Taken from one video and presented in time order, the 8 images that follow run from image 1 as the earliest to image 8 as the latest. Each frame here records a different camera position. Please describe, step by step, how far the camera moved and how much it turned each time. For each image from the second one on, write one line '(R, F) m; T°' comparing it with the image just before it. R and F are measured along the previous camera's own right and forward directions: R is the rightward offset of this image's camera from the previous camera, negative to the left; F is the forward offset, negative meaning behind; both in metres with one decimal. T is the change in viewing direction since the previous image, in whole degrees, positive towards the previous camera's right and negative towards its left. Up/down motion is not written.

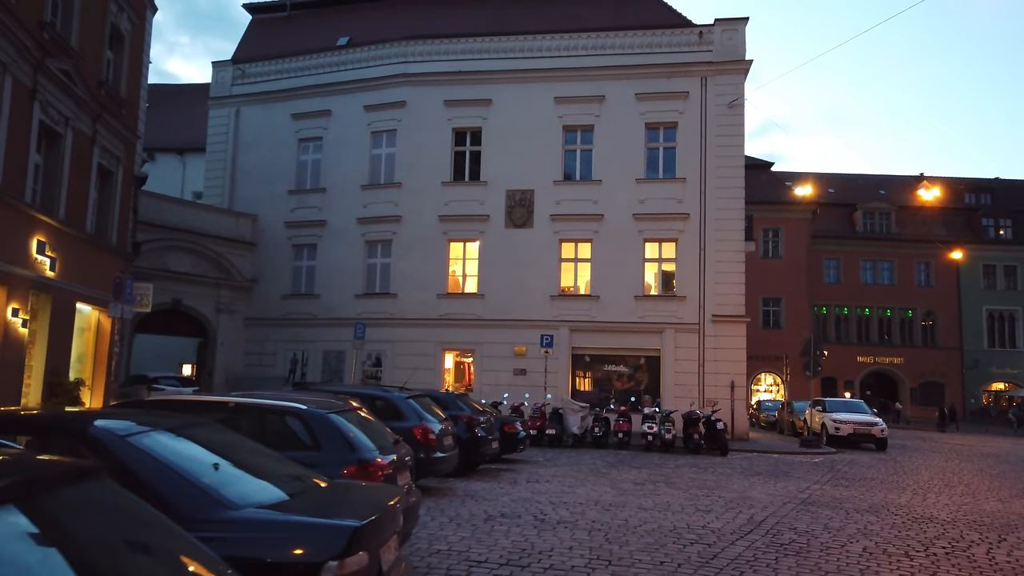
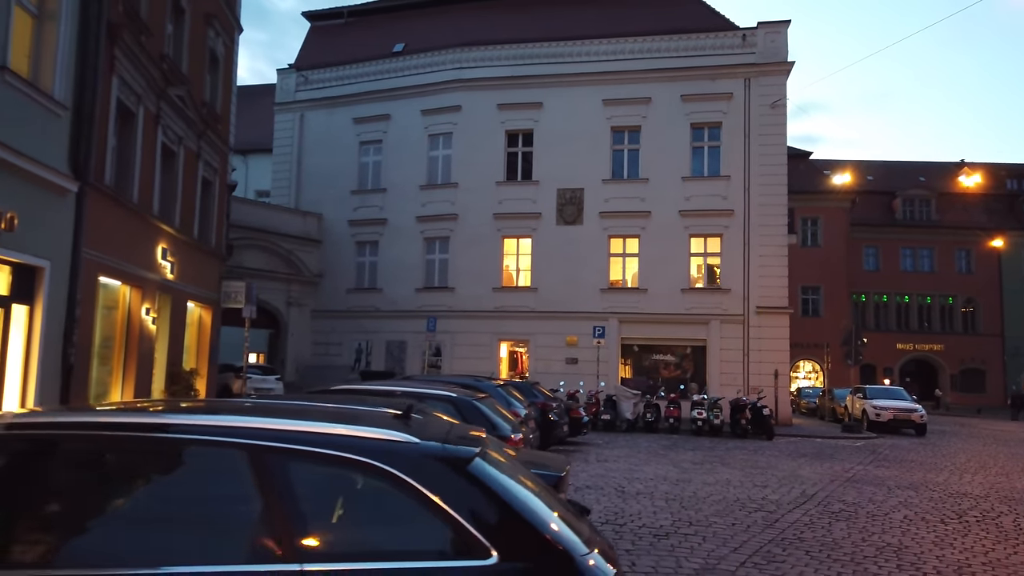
(-0.8, -1.6) m; -2°
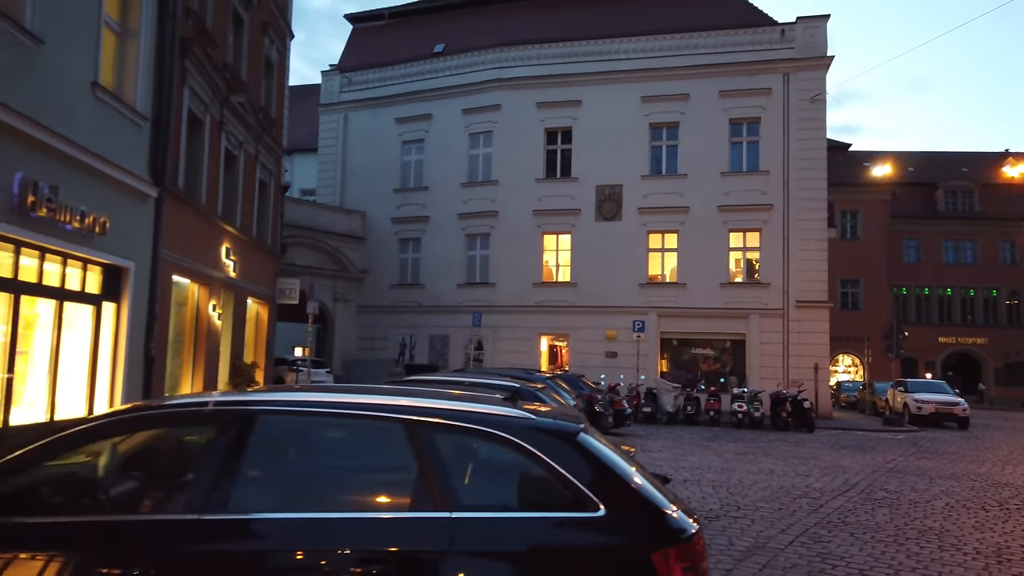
(-0.3, -0.6) m; -2°
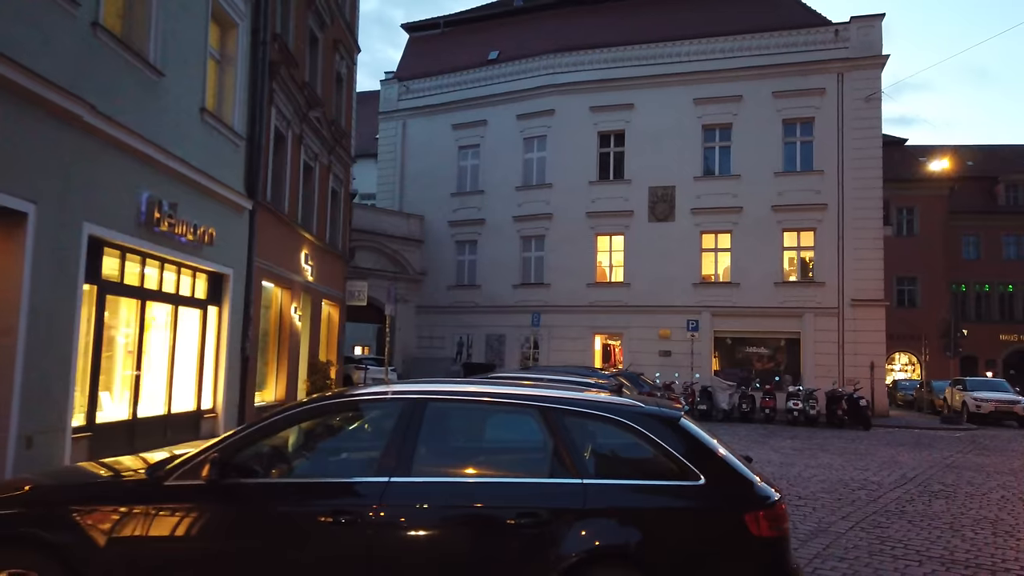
(-0.4, -0.9) m; -3°
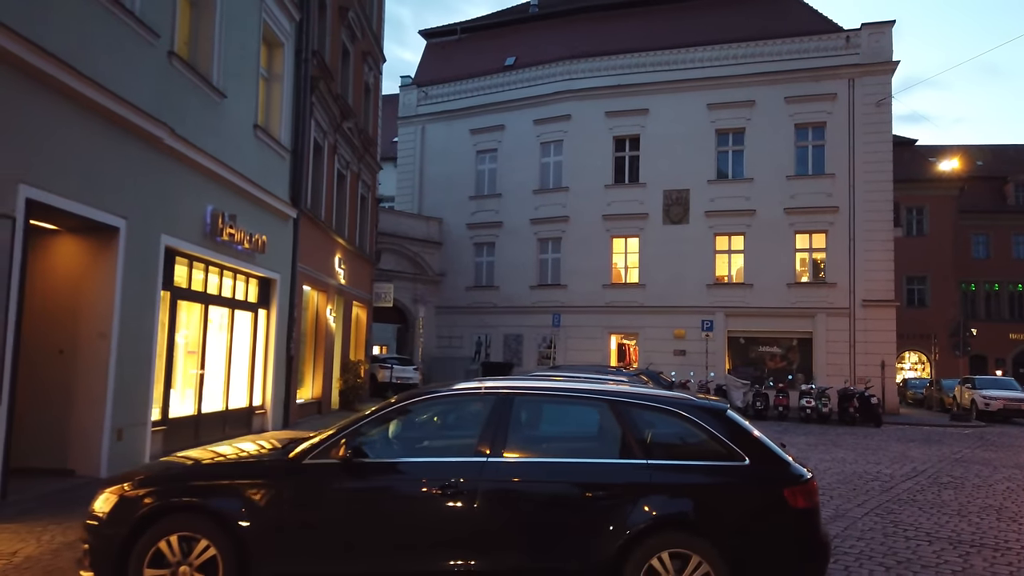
(-0.4, -0.8) m; -1°
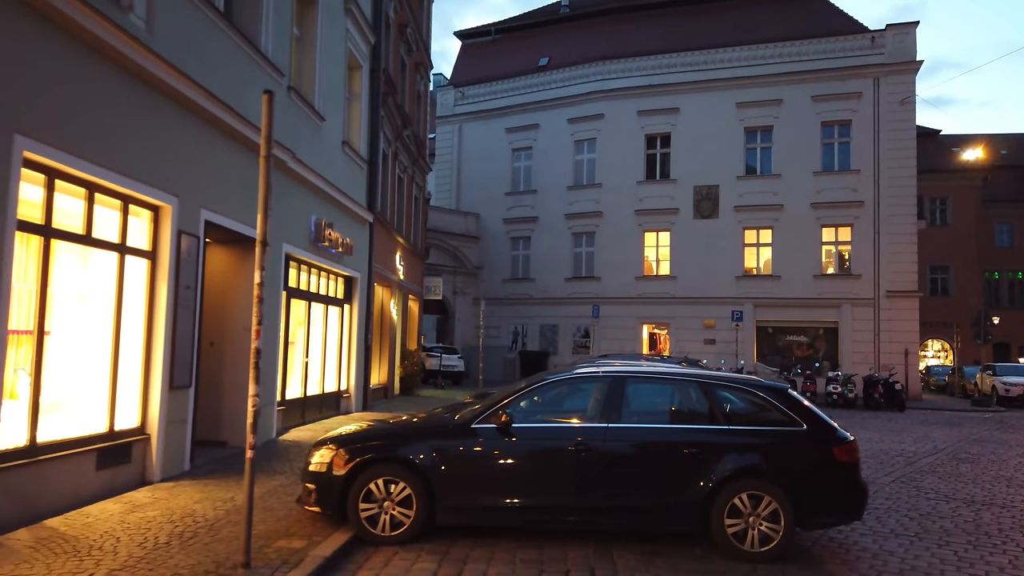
(-0.8, -1.6) m; -1°
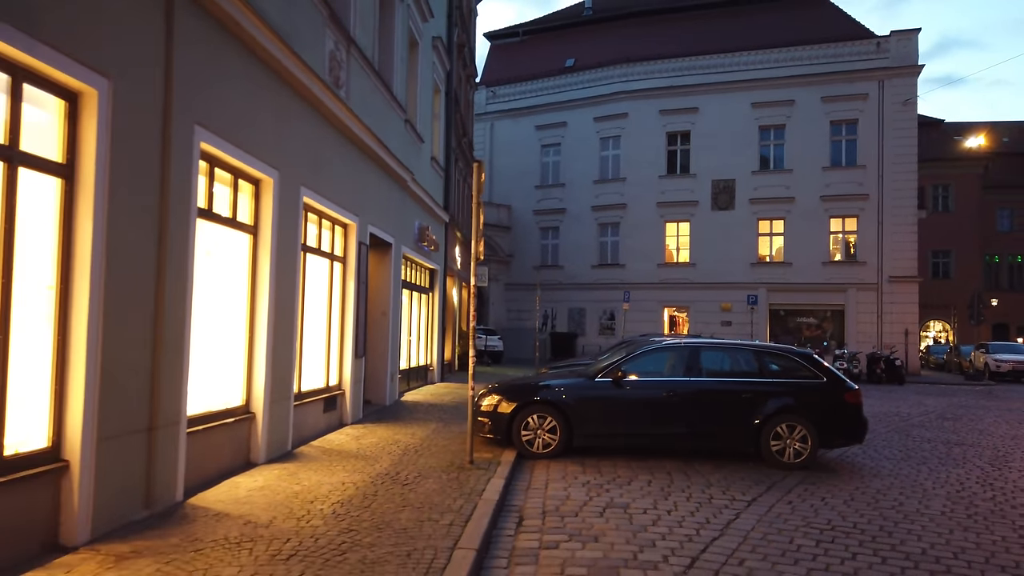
(-1.3, -2.9) m; 0°
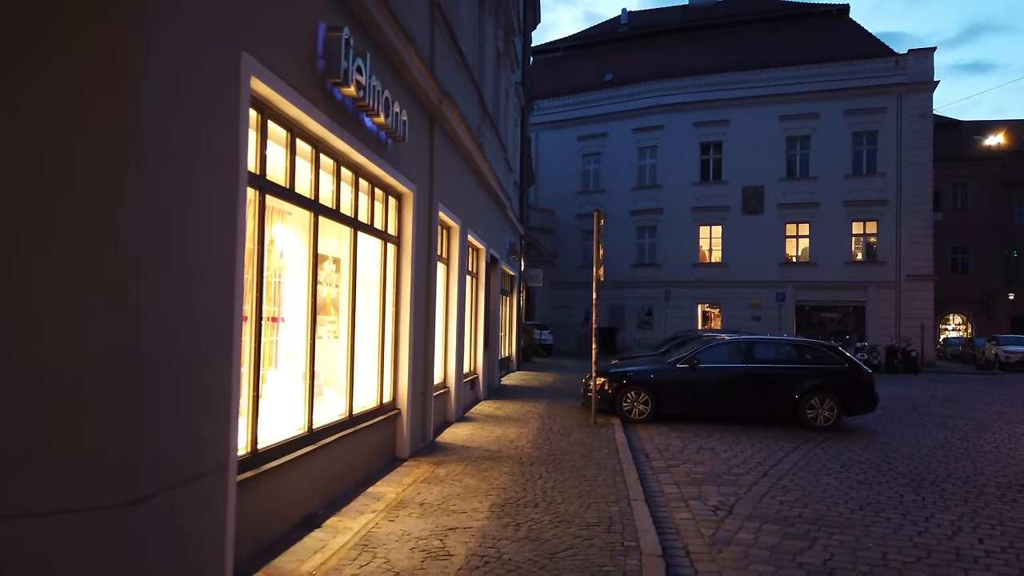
(-1.4, -3.5) m; -1°
